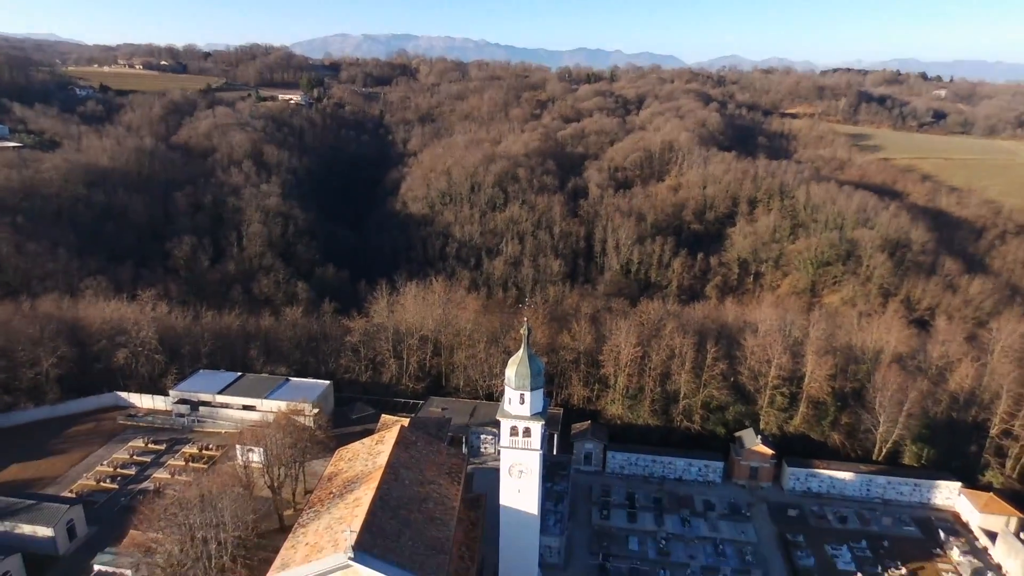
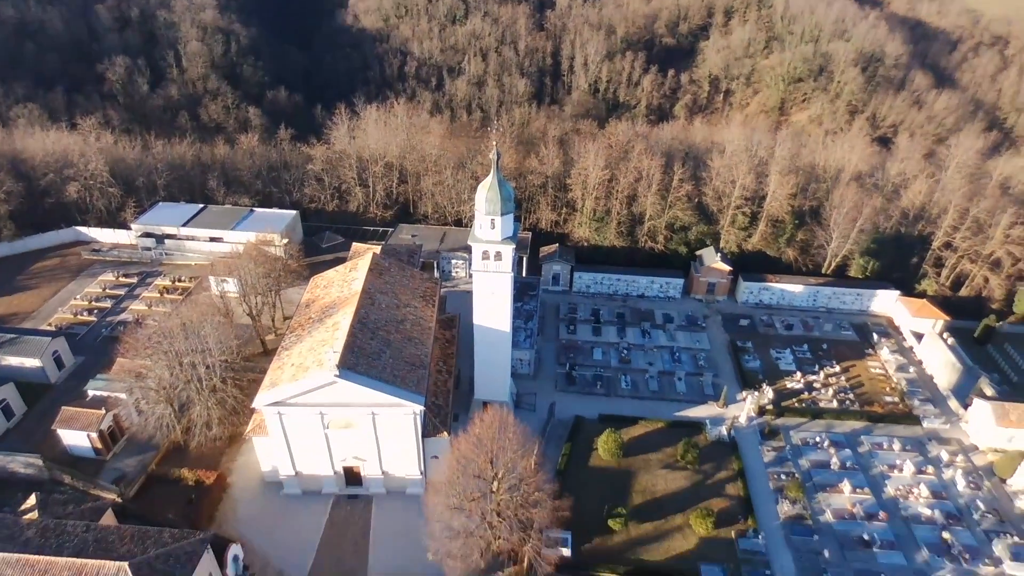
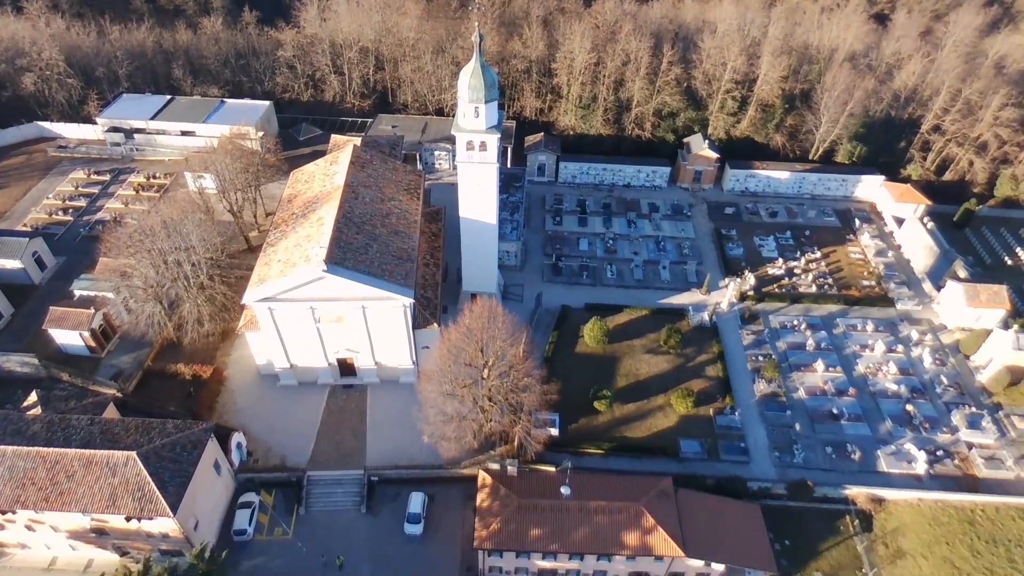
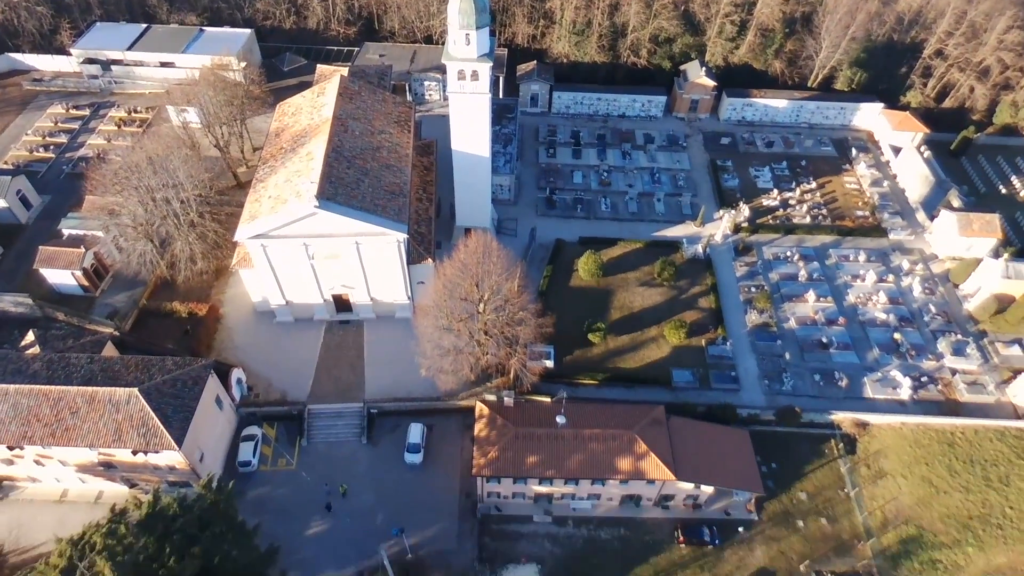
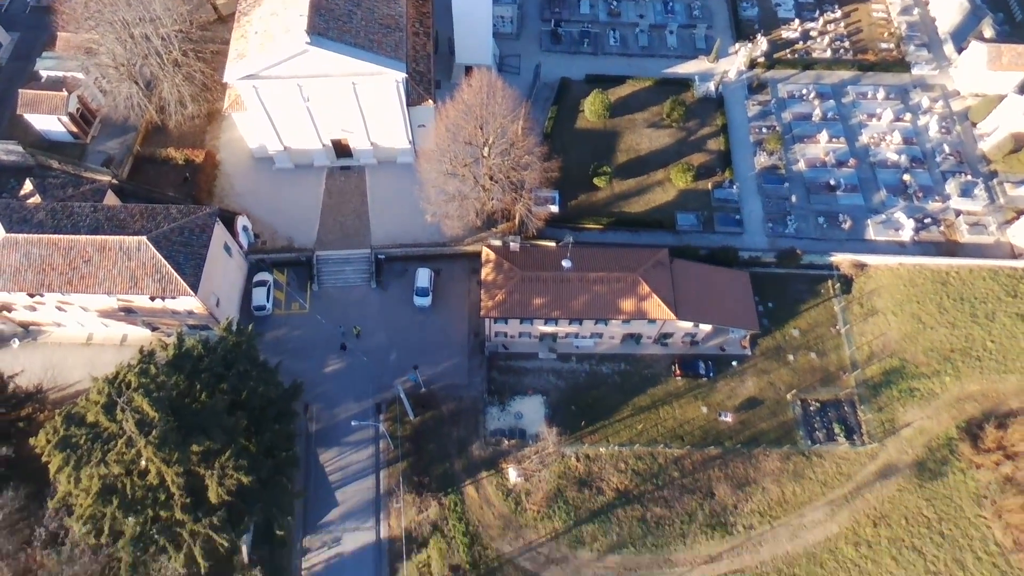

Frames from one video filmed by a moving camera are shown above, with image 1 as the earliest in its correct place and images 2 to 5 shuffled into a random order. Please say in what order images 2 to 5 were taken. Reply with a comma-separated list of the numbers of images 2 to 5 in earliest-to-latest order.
2, 3, 4, 5
